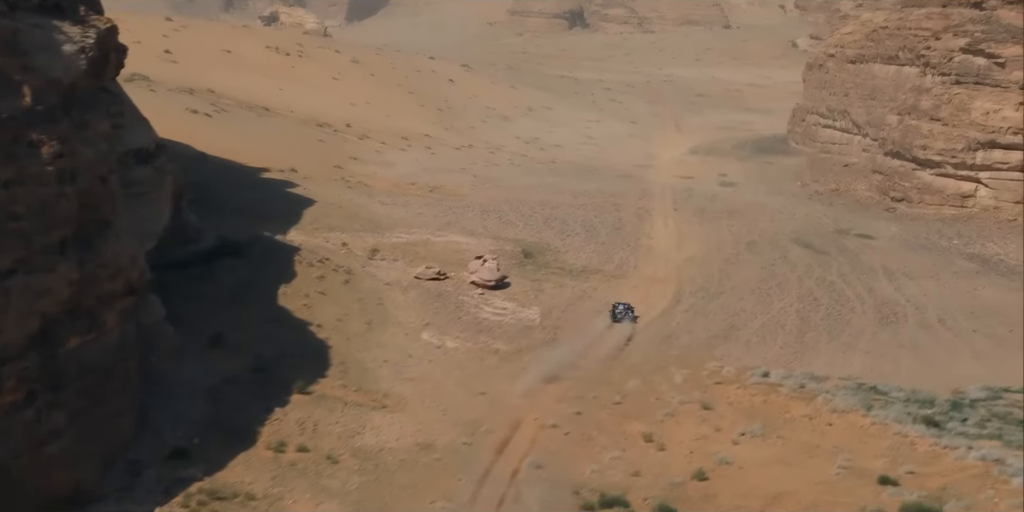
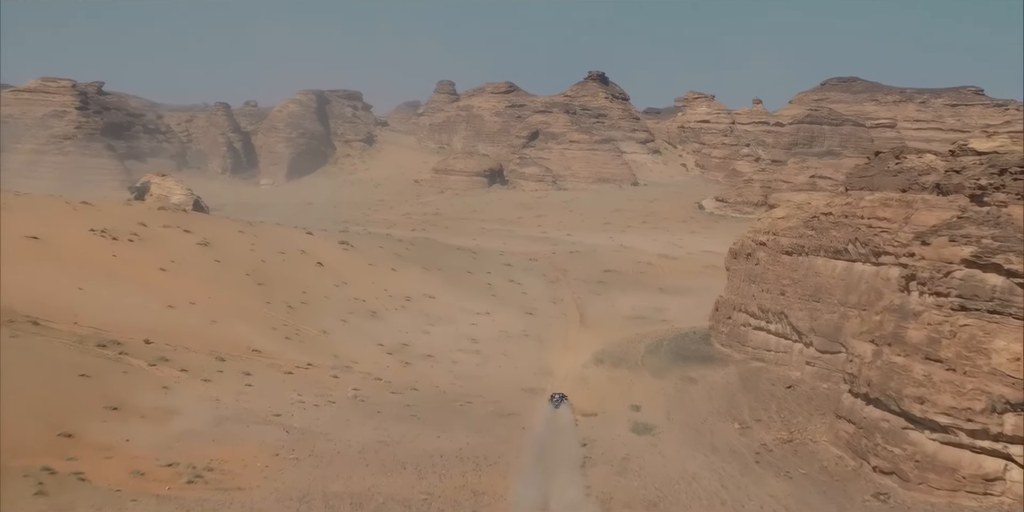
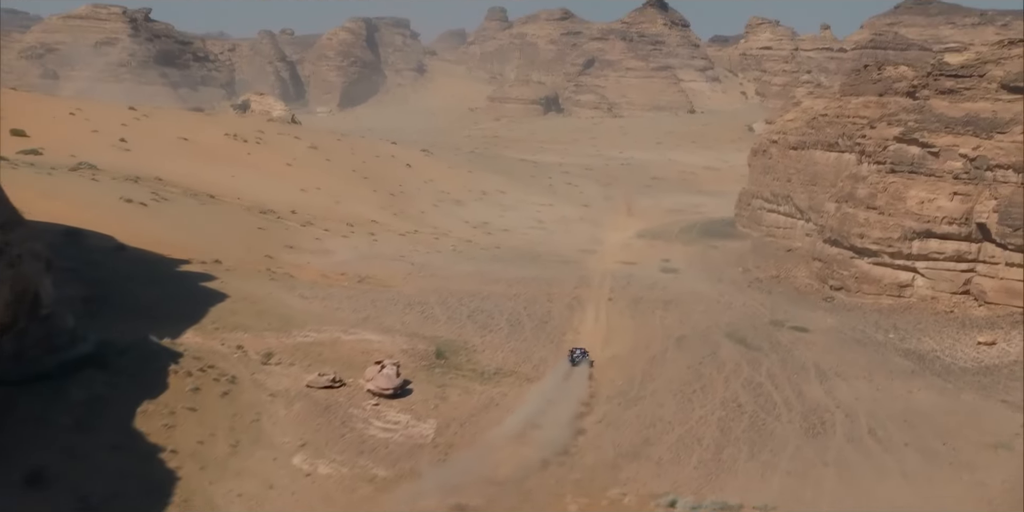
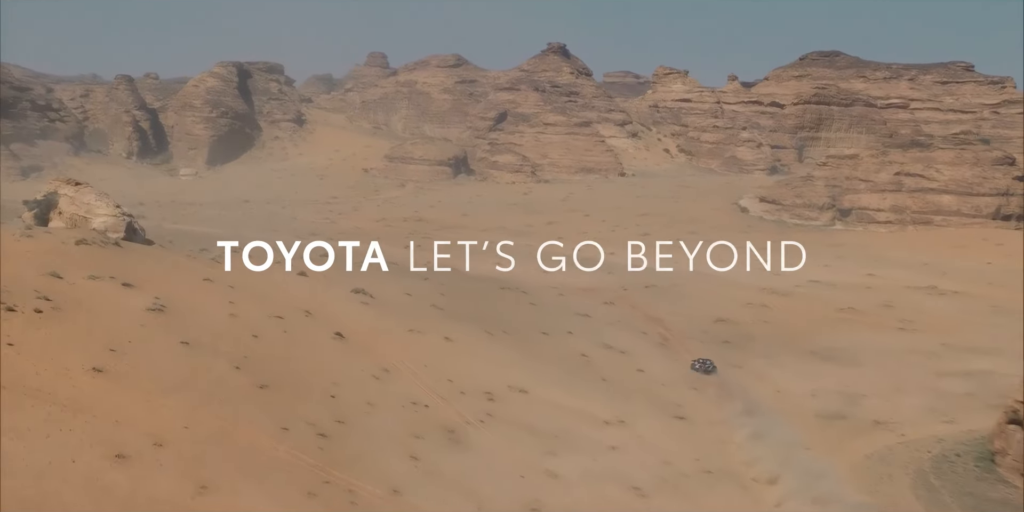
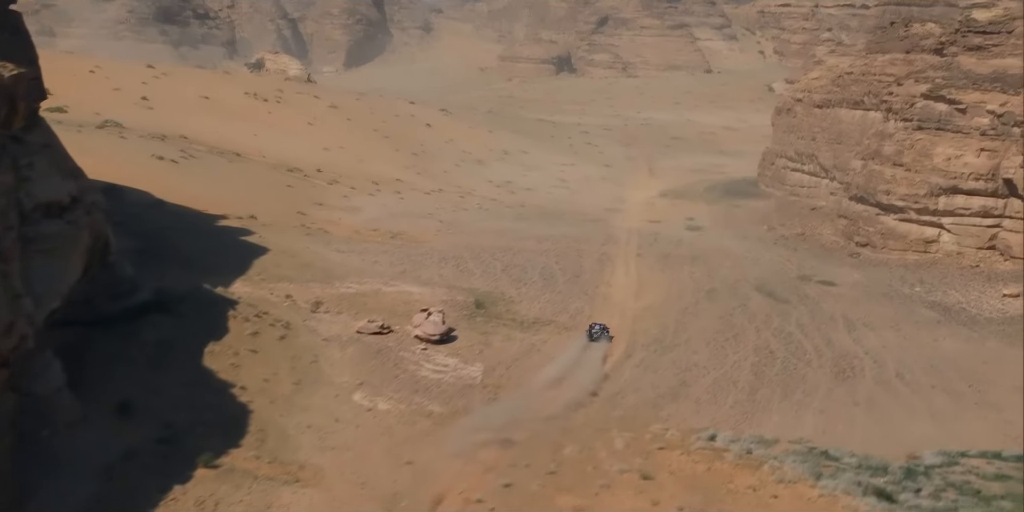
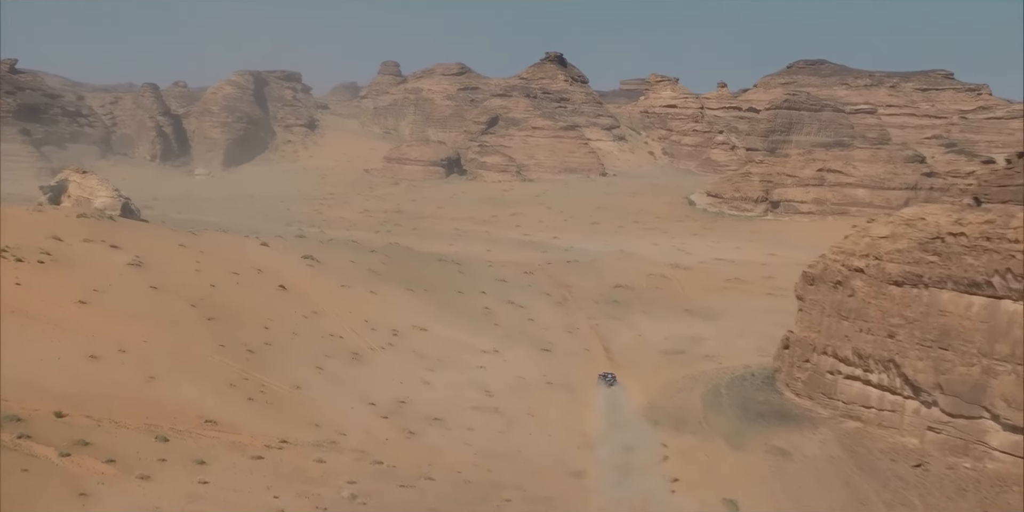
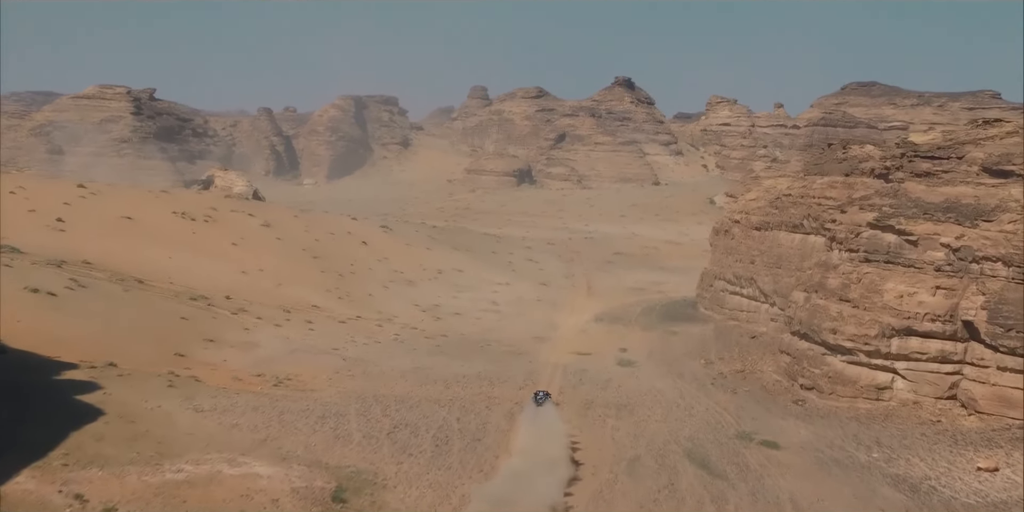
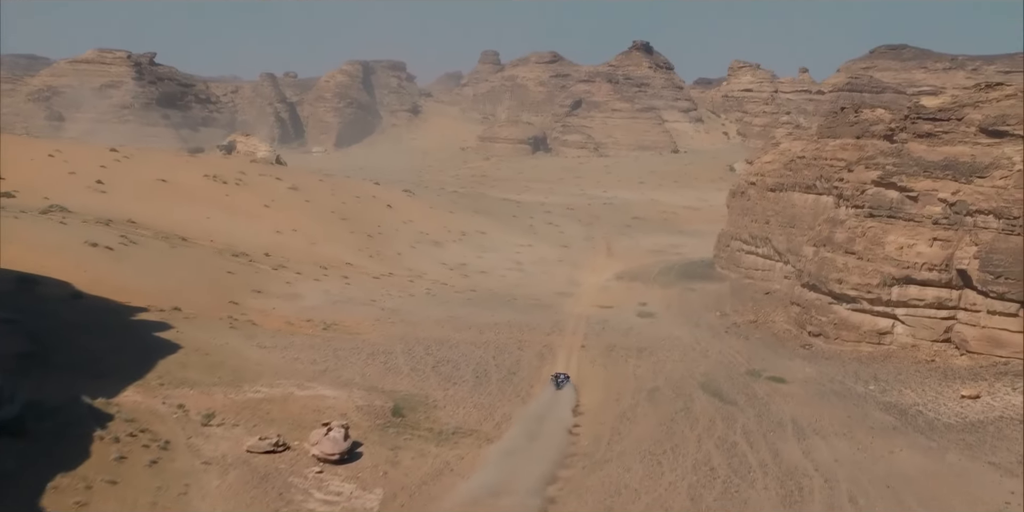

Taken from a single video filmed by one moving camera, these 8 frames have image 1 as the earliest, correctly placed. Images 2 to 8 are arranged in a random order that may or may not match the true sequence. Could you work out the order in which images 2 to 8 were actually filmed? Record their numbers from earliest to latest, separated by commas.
5, 3, 8, 7, 2, 6, 4
